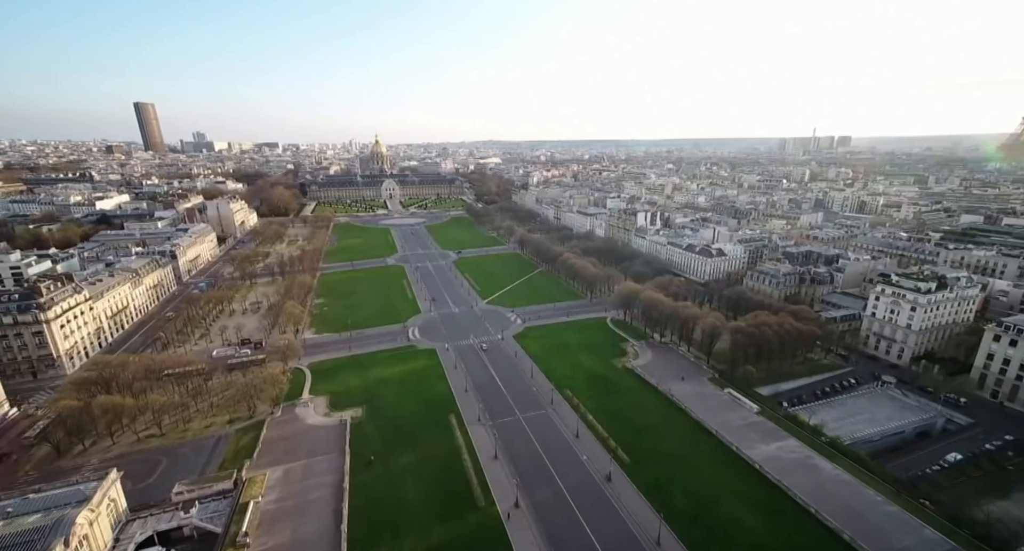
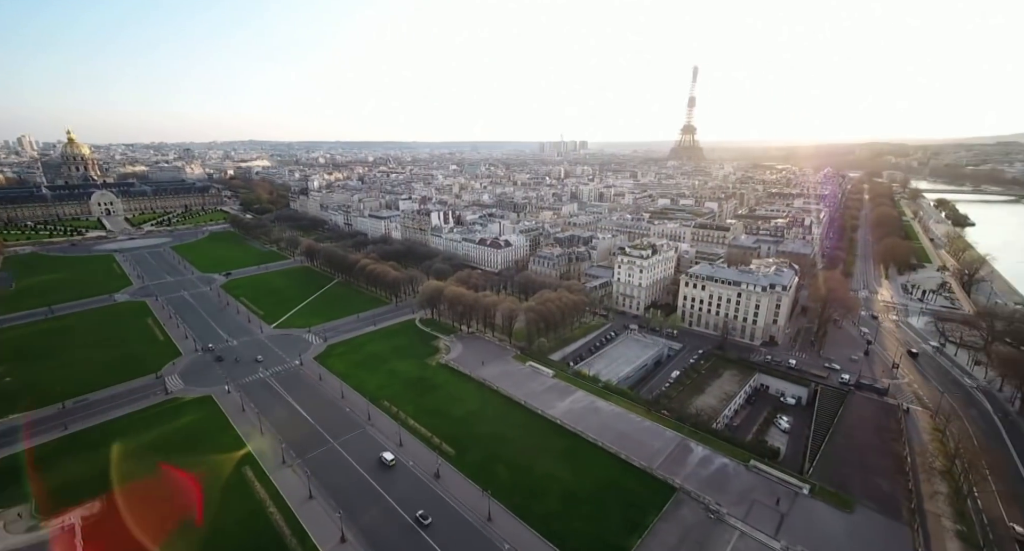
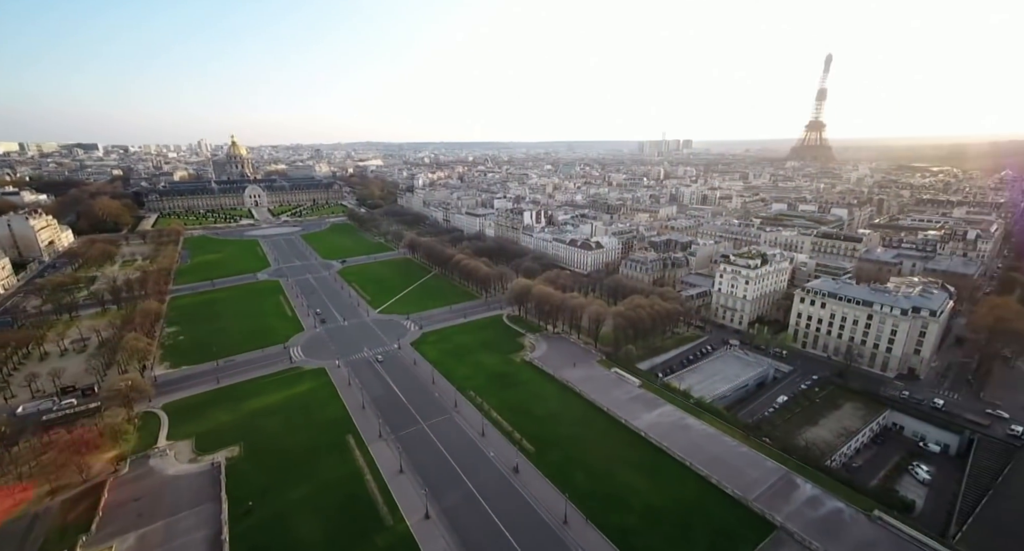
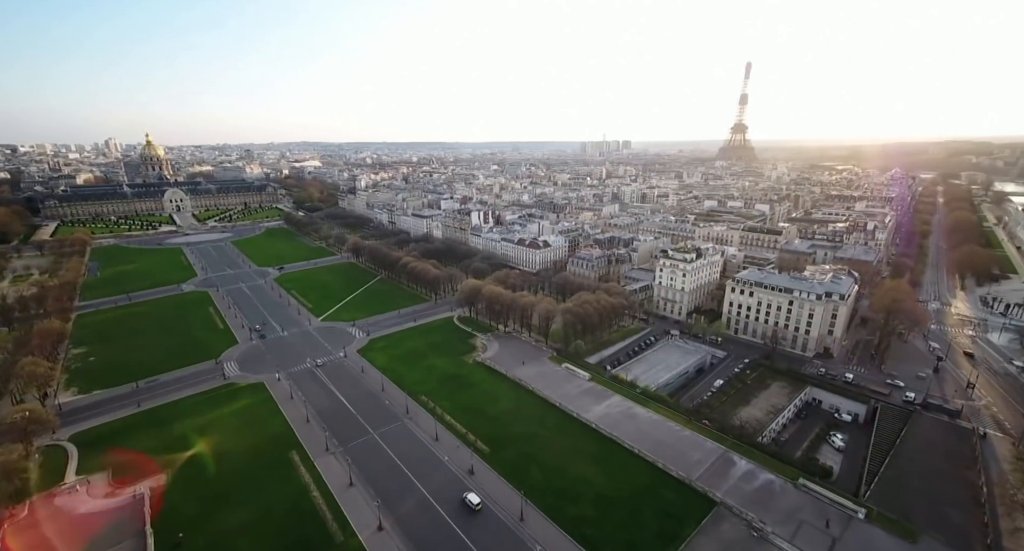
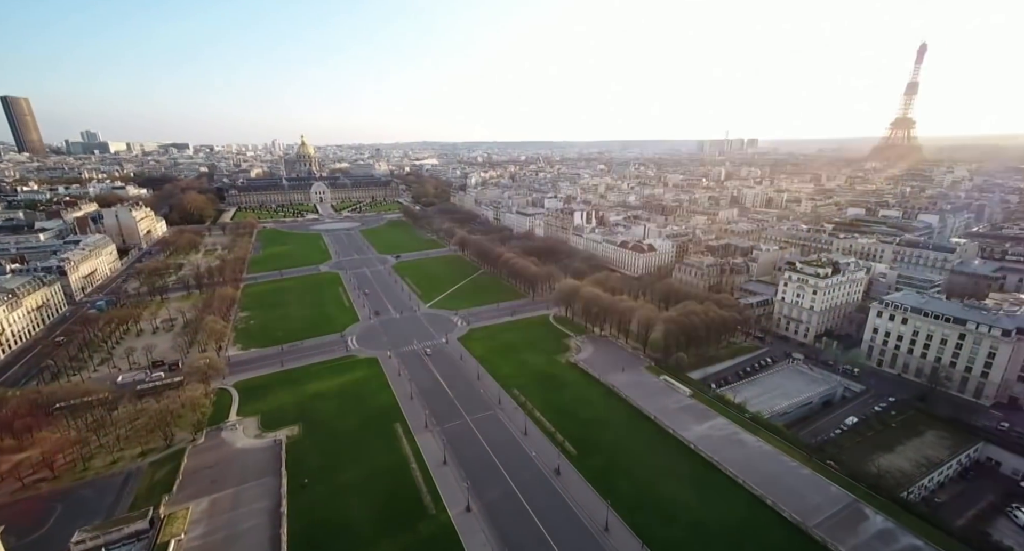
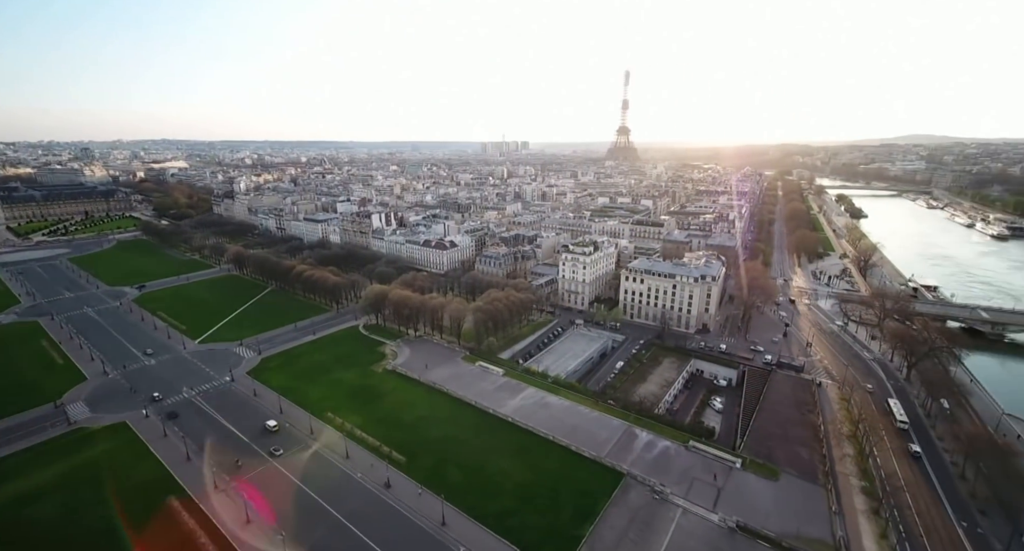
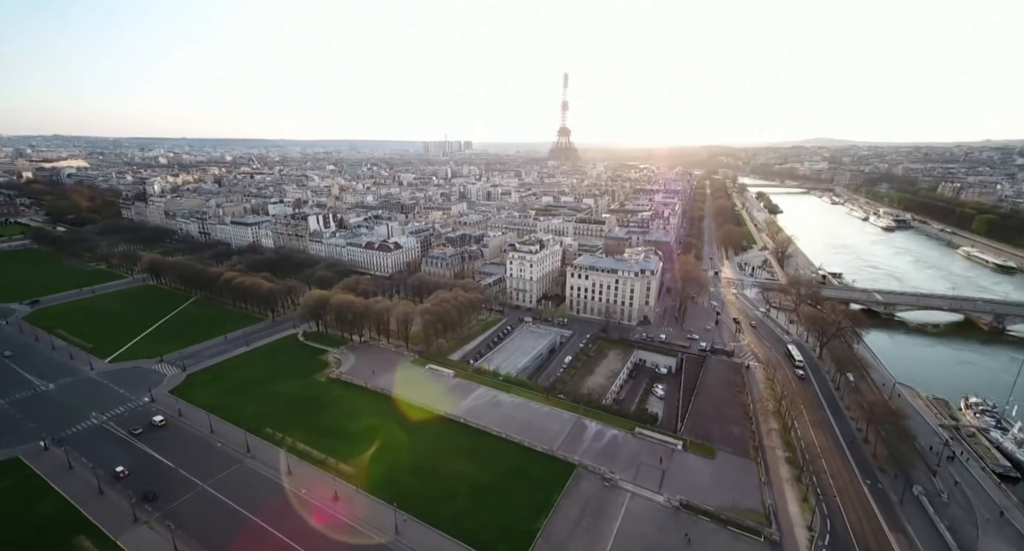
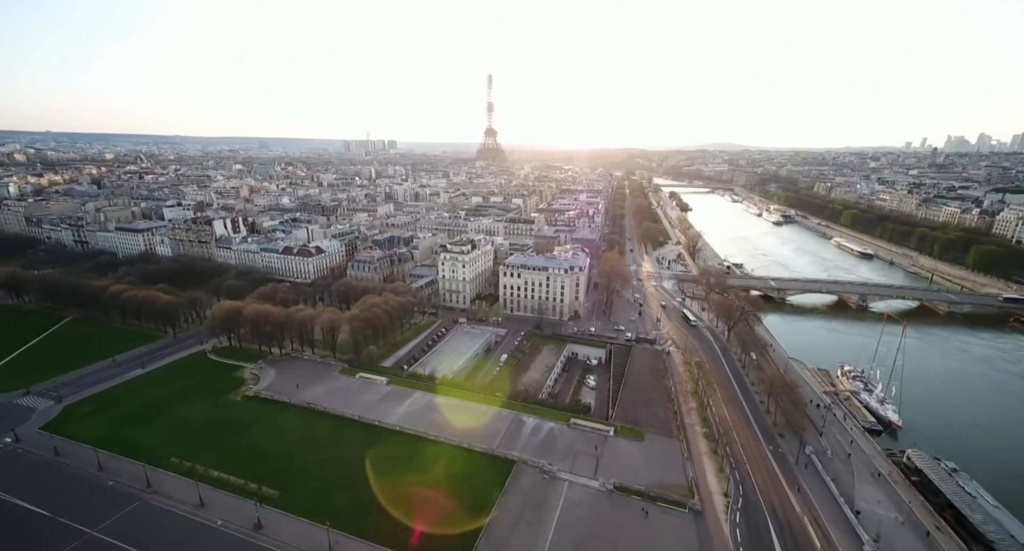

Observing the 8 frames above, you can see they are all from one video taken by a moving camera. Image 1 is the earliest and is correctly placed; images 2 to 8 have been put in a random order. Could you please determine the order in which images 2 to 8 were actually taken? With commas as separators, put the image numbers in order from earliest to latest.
5, 3, 4, 2, 6, 7, 8
